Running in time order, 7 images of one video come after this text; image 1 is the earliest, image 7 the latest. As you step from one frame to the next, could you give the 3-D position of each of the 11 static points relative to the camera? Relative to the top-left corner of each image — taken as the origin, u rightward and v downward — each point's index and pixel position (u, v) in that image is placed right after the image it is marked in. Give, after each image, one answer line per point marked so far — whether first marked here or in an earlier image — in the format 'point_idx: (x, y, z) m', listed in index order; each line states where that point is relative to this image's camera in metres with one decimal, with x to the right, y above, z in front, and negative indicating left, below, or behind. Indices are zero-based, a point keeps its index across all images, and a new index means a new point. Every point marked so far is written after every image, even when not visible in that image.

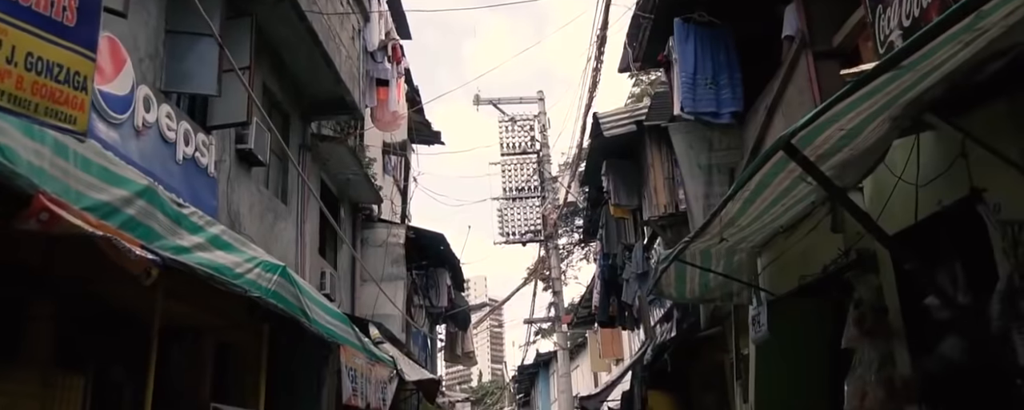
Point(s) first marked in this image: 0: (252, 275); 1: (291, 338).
0: (-1.7, -0.4, +6.0) m
1: (-1.9, -1.2, +8.2) m
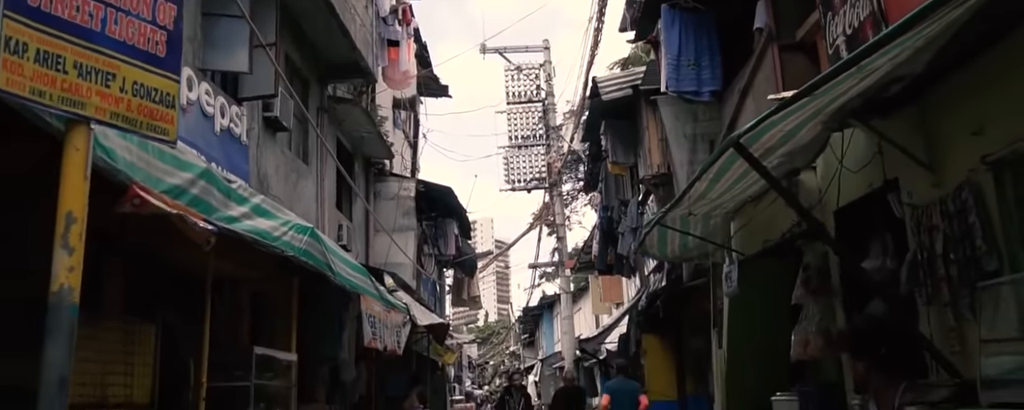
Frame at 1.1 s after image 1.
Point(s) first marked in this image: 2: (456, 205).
0: (-1.7, -0.2, +6.9) m
1: (-1.9, -0.8, +9.2) m
2: (-1.1, 0.0, +17.9) m
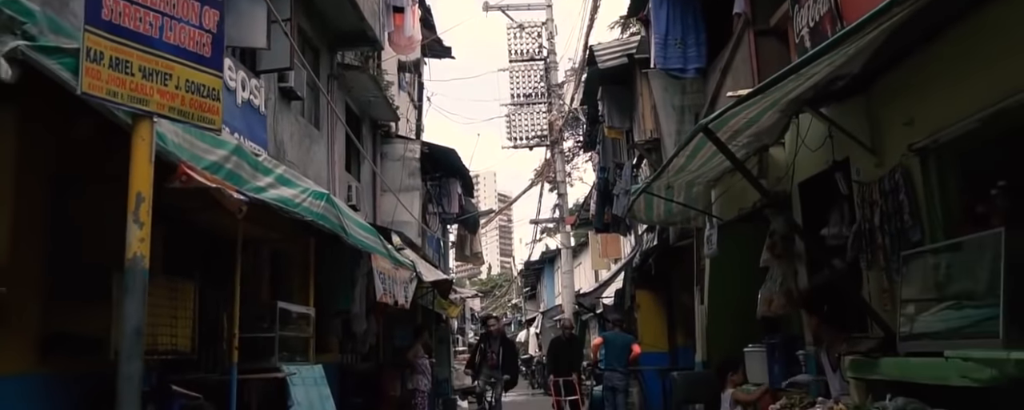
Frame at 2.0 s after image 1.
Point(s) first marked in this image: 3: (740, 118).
0: (-1.7, 0.0, +7.6) m
1: (-1.9, -0.5, +9.9) m
2: (-1.1, +0.8, +18.6) m
3: (+1.3, +0.5, +5.5) m
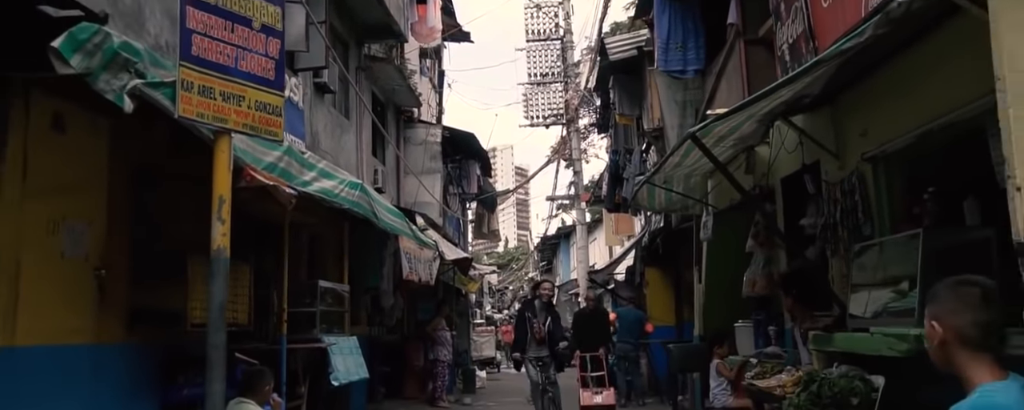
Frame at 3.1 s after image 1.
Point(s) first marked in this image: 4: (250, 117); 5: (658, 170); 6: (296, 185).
0: (-1.5, +0.1, +8.6) m
1: (-1.8, -0.3, +10.9) m
2: (-0.7, +1.2, +19.5) m
3: (+1.4, +0.5, +6.4) m
4: (-1.5, +0.5, +5.5) m
5: (+1.3, +0.3, +8.3) m
6: (-1.7, +0.2, +7.3) m
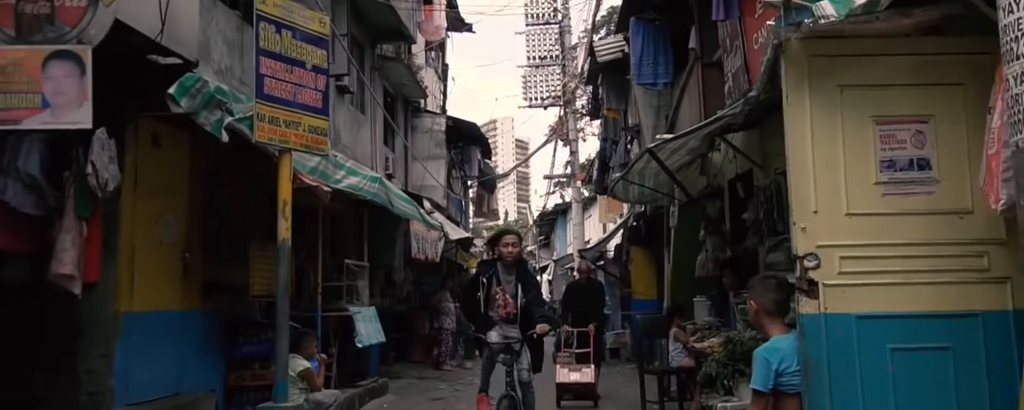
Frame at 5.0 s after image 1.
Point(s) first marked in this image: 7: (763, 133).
0: (-1.6, +0.2, +10.3) m
1: (-1.8, -0.1, +12.6) m
2: (-0.8, +1.6, +21.2) m
3: (+1.4, +0.5, +8.0) m
4: (-1.6, +0.5, +7.2) m
5: (+1.3, +0.4, +9.9) m
6: (-1.7, +0.2, +9.0) m
7: (+2.1, +0.6, +8.0) m
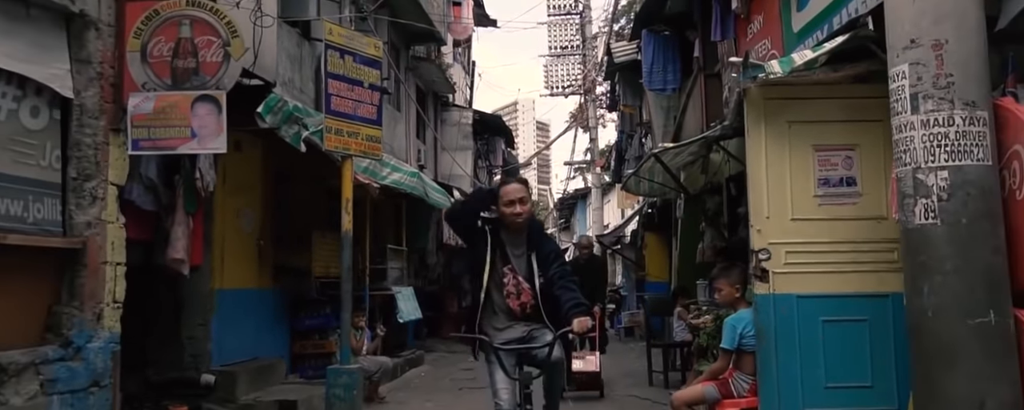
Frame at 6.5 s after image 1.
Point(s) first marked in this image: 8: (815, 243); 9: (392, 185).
0: (-1.3, +0.3, +11.7) m
1: (-1.5, 0.0, +14.0) m
2: (-0.2, +1.9, +22.5) m
3: (+1.6, +0.6, +9.4) m
4: (-1.4, +0.6, +8.6) m
5: (+1.5, +0.4, +11.3) m
6: (-1.5, +0.3, +10.3) m
7: (+2.4, +0.6, +9.3) m
8: (+1.8, -0.2, +5.5) m
9: (-1.4, +0.2, +10.8) m
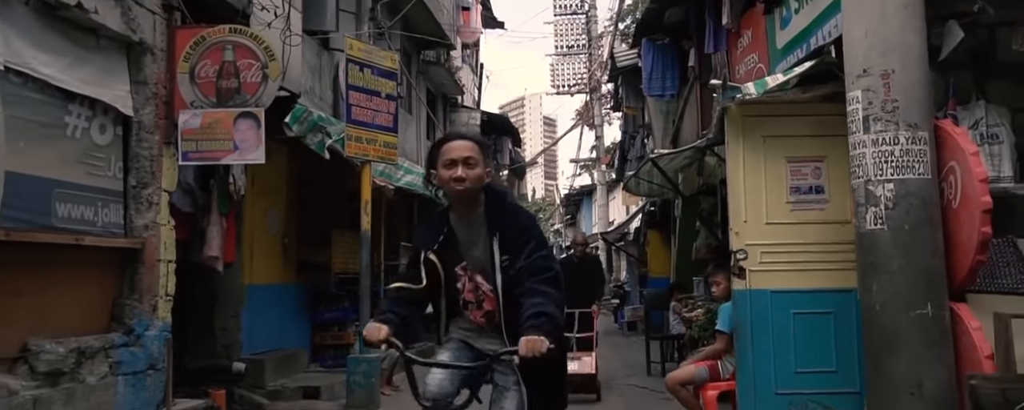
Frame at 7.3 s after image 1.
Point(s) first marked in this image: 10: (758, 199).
0: (-1.2, +0.3, +12.4) m
1: (-1.4, 0.0, +14.7) m
2: (-0.1, +2.0, +23.2) m
3: (+1.7, +0.5, +10.0) m
4: (-1.3, +0.5, +9.2) m
5: (+1.6, +0.4, +11.9) m
6: (-1.4, +0.3, +11.0) m
7: (+2.4, +0.6, +9.9) m
8: (+1.8, -0.3, +6.1) m
9: (-1.3, +0.2, +11.5) m
10: (+1.6, 0.0, +6.2) m
